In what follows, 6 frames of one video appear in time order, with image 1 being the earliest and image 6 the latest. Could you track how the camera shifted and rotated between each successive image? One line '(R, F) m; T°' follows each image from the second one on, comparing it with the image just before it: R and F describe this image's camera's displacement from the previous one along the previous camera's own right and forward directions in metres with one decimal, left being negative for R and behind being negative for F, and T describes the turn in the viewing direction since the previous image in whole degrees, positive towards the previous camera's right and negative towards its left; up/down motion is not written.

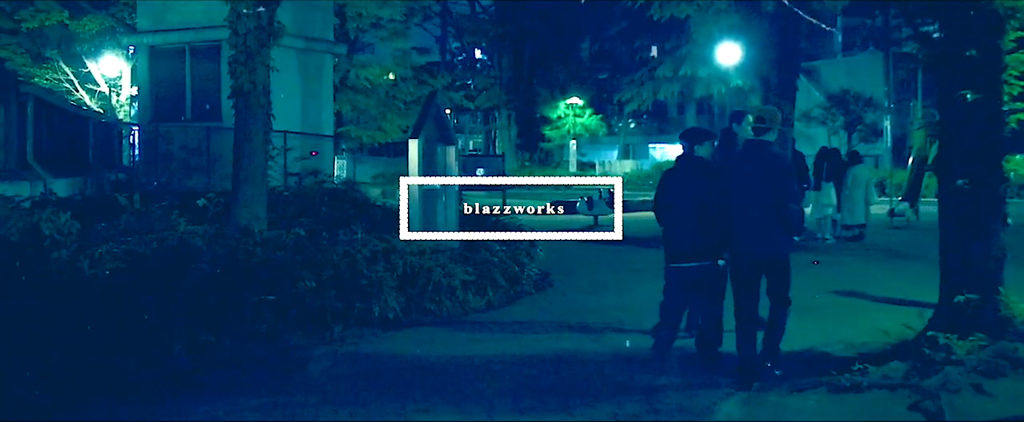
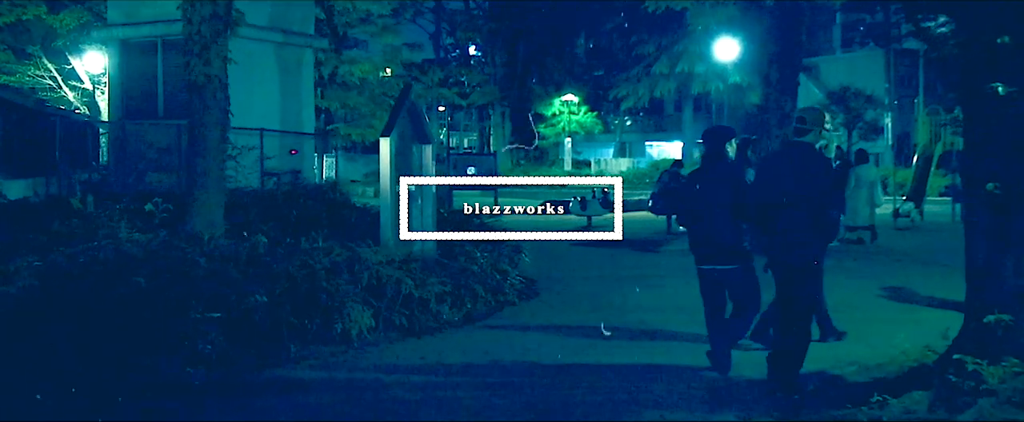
(+0.2, +1.0) m; 0°
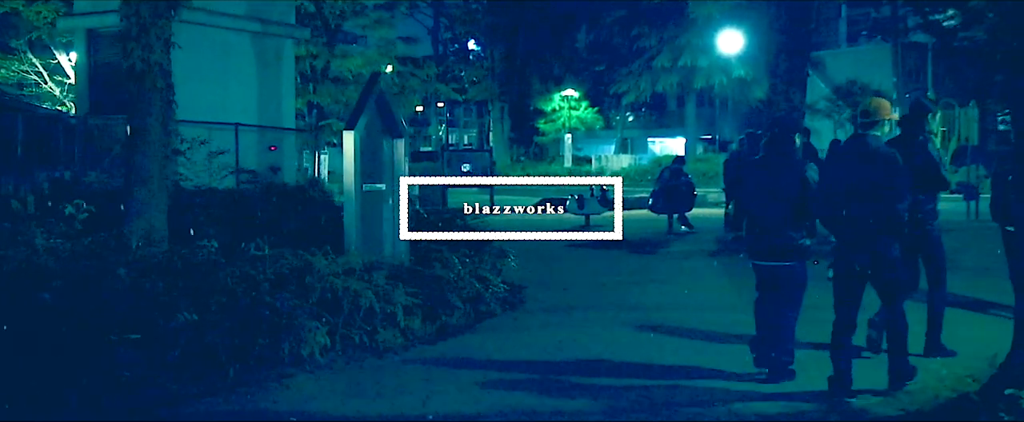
(+0.2, +1.2) m; 0°
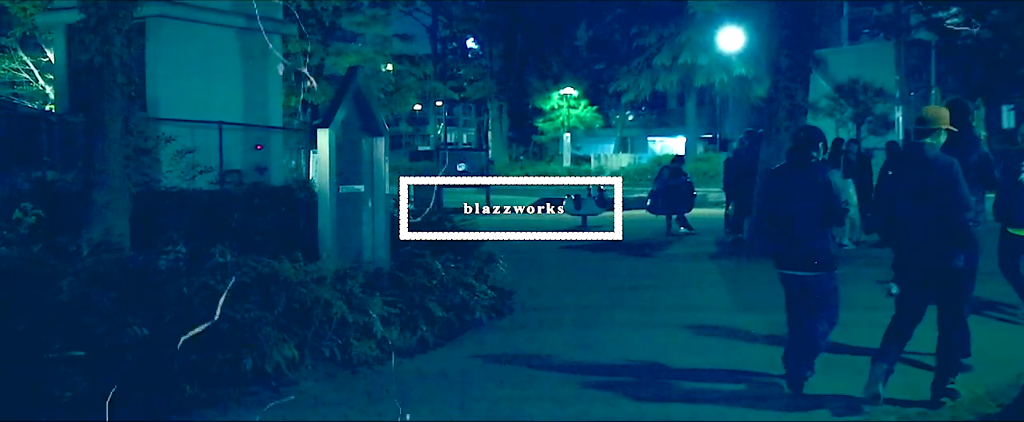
(+0.1, +0.6) m; 0°
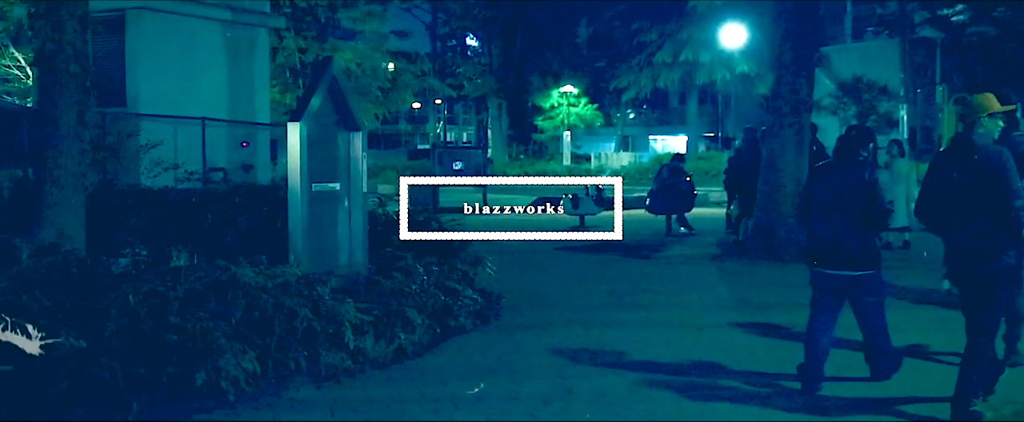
(+0.1, +0.7) m; 0°
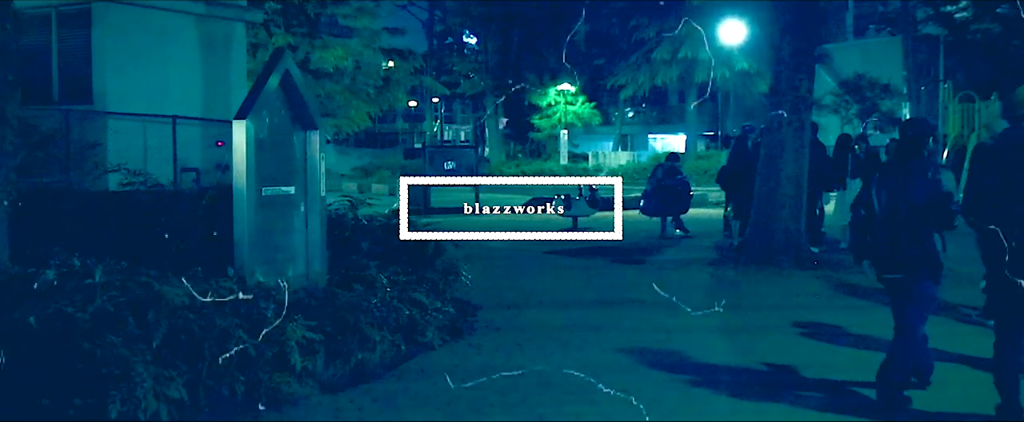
(+0.2, +0.8) m; 0°
